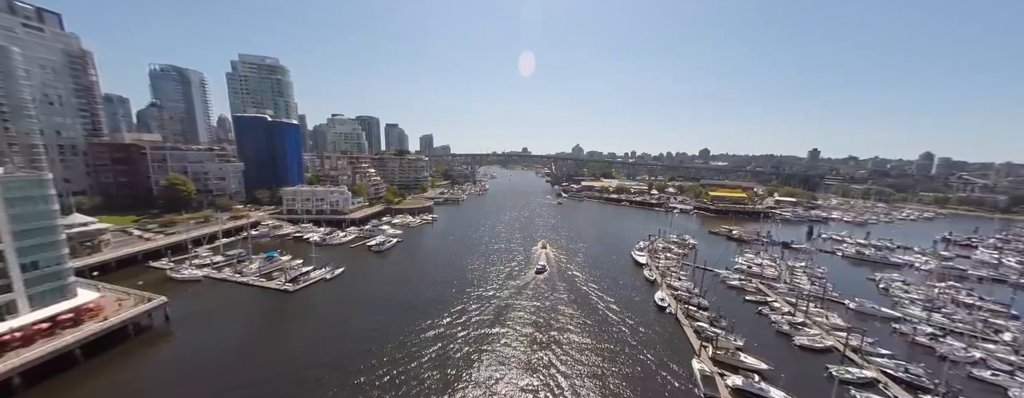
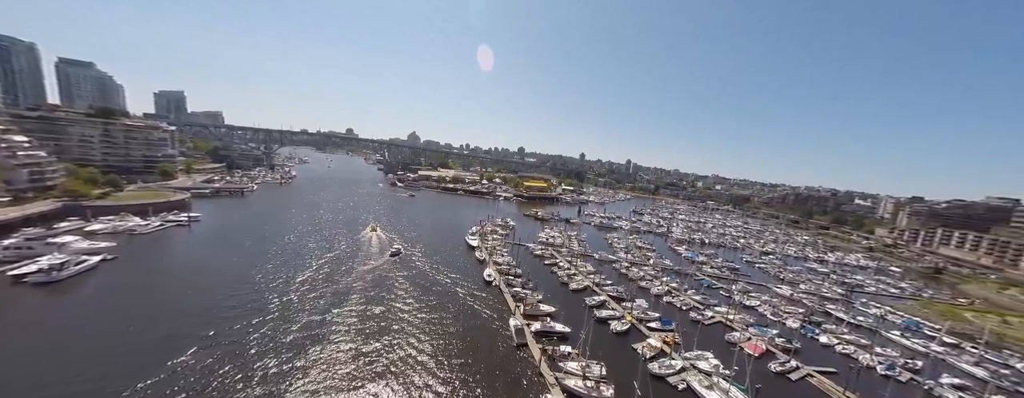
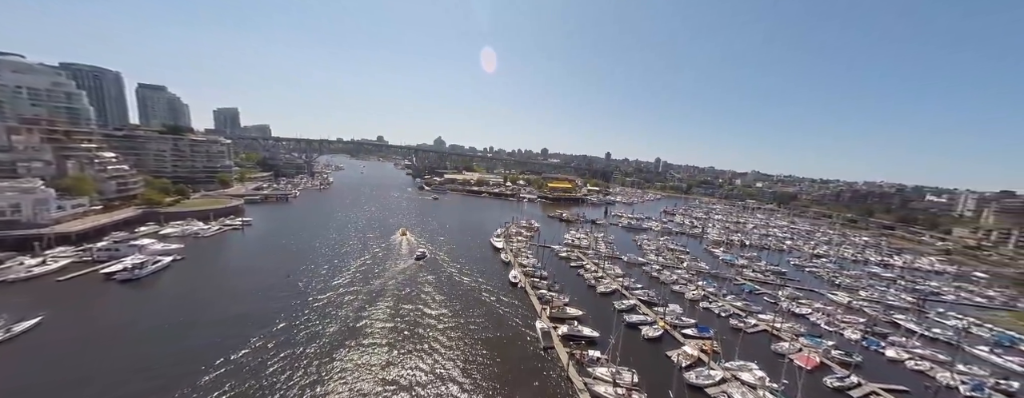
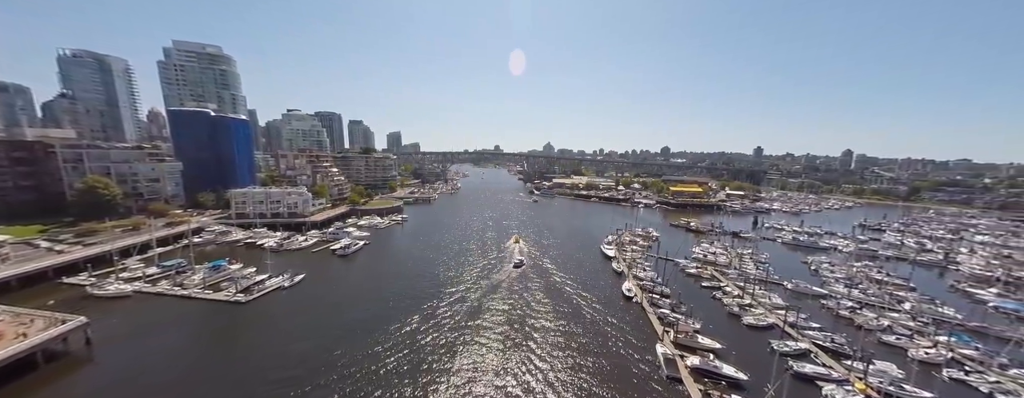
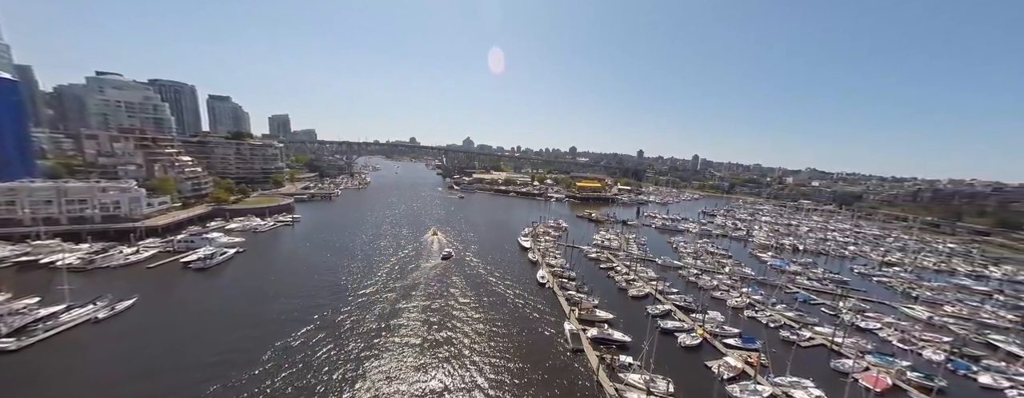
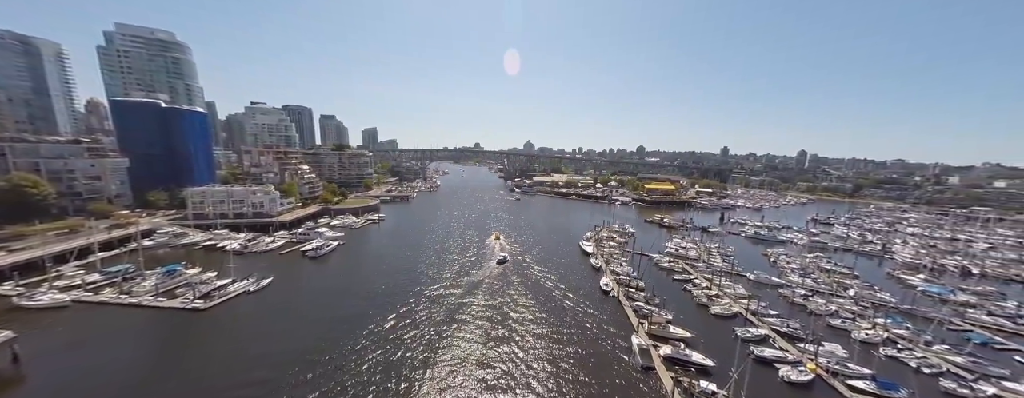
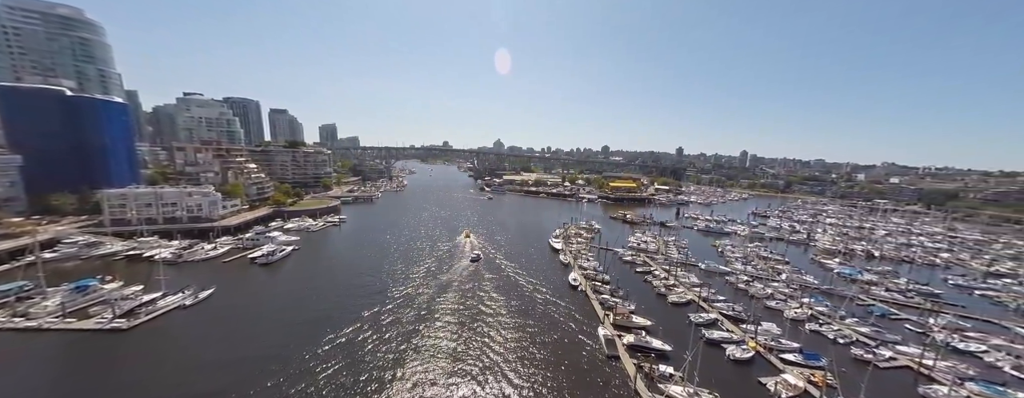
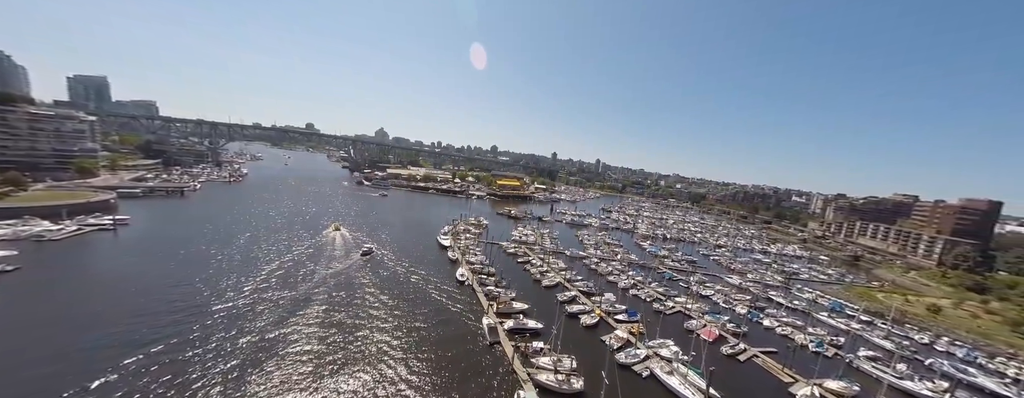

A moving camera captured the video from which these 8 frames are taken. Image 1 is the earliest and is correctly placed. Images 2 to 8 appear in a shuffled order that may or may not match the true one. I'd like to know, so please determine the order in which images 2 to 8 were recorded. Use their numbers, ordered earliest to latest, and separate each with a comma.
4, 6, 7, 5, 3, 2, 8
